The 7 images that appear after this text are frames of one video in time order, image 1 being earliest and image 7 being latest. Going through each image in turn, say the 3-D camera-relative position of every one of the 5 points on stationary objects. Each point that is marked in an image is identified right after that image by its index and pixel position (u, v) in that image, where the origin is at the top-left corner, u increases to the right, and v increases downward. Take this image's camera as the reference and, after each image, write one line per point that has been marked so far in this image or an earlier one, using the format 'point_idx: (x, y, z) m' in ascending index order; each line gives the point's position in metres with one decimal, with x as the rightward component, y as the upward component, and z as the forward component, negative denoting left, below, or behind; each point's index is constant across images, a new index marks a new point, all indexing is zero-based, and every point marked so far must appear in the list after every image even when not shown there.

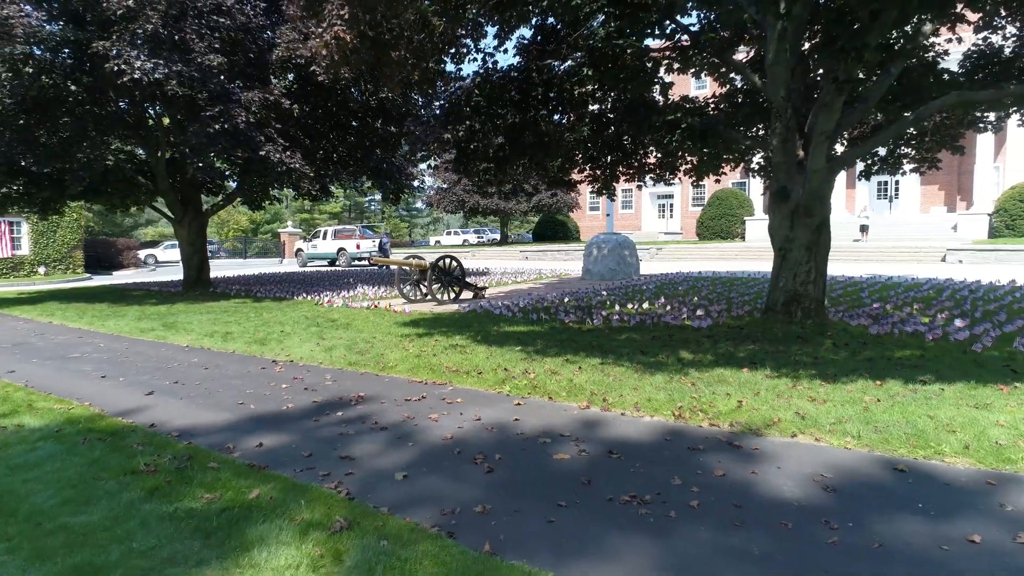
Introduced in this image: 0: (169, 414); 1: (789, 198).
0: (-2.6, -1.0, +4.9) m
1: (+3.1, +1.0, +7.1) m
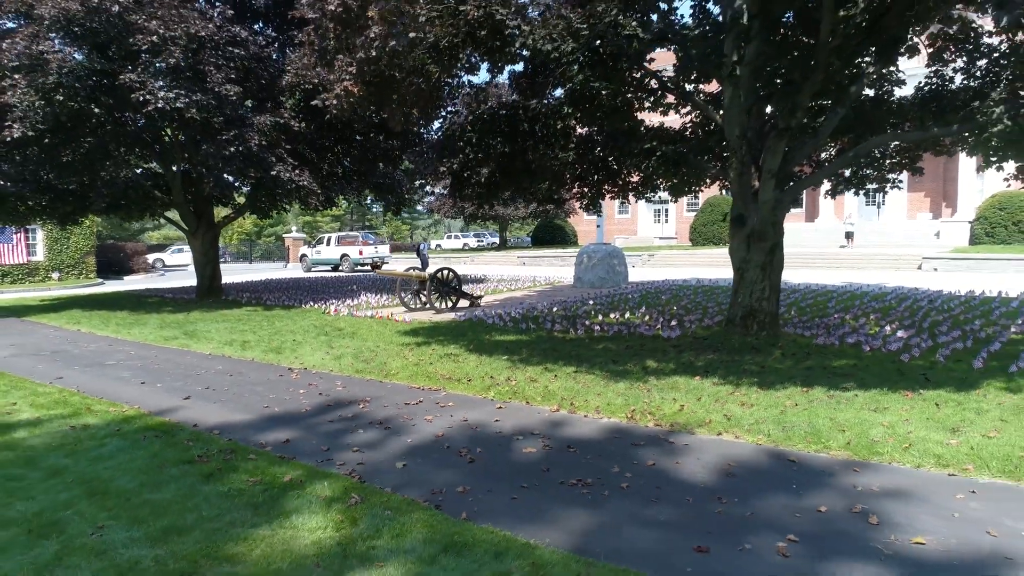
0: (-2.8, -1.2, +5.8) m
1: (+2.9, +0.8, +8.0) m
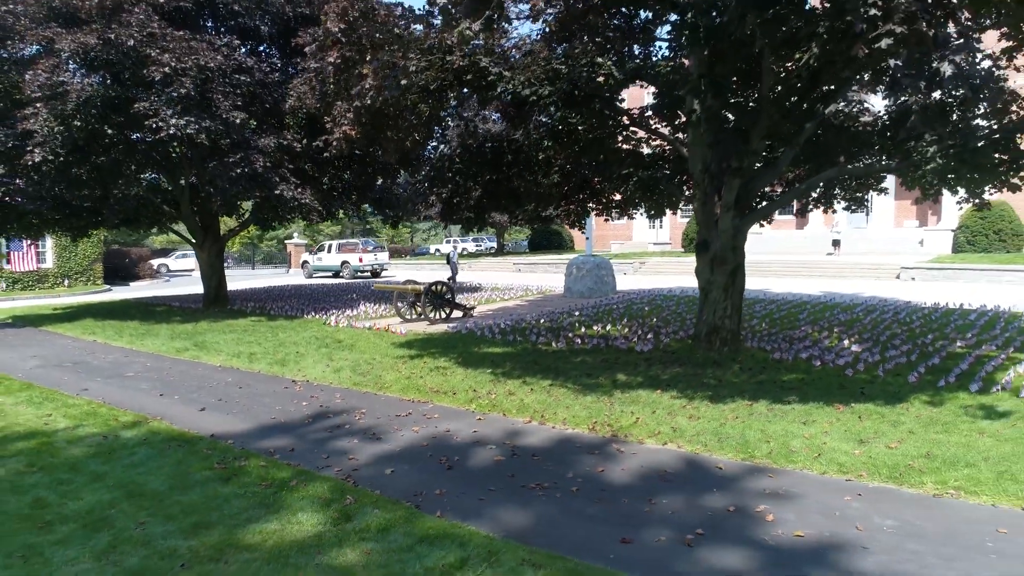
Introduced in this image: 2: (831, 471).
0: (-3.0, -1.4, +6.6) m
1: (+2.7, +0.5, +8.8) m
2: (+2.4, -1.4, +4.8) m
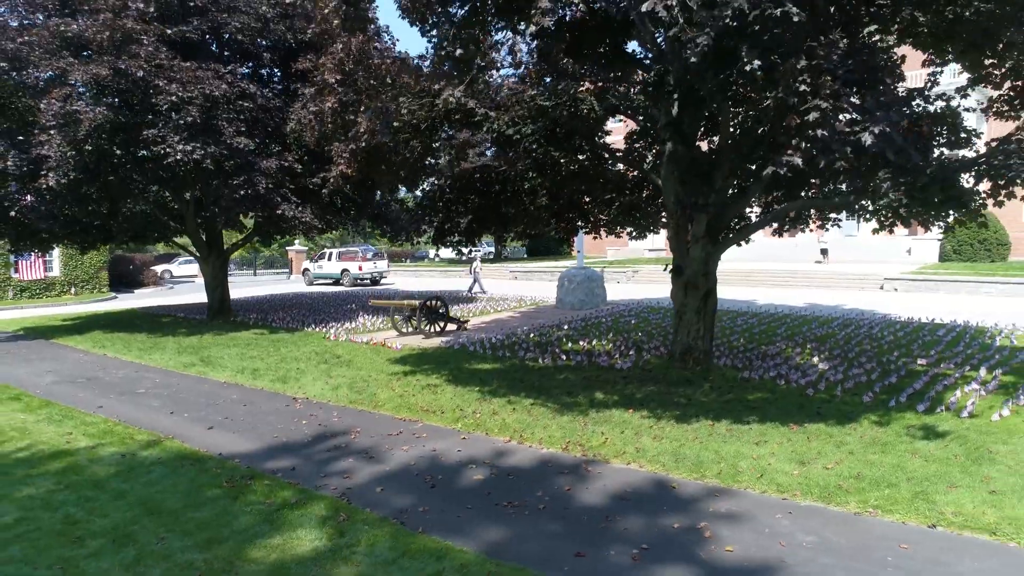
0: (-3.2, -1.8, +7.2) m
1: (+2.5, +0.2, +9.4) m
2: (+2.2, -1.7, +5.4) m
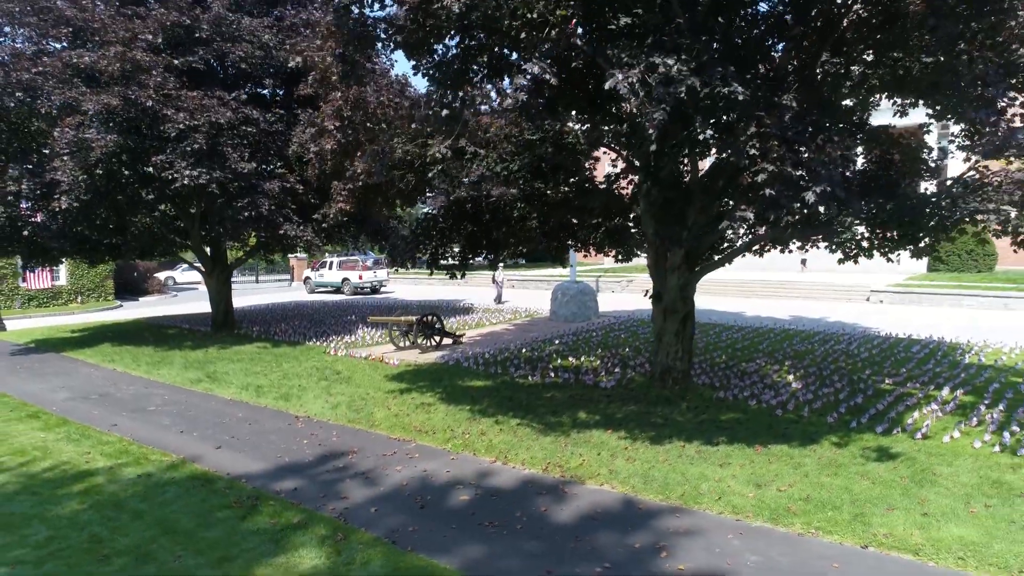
0: (-3.4, -2.2, +7.8) m
1: (+2.3, -0.2, +10.0) m
2: (+2.0, -2.1, +6.0) m
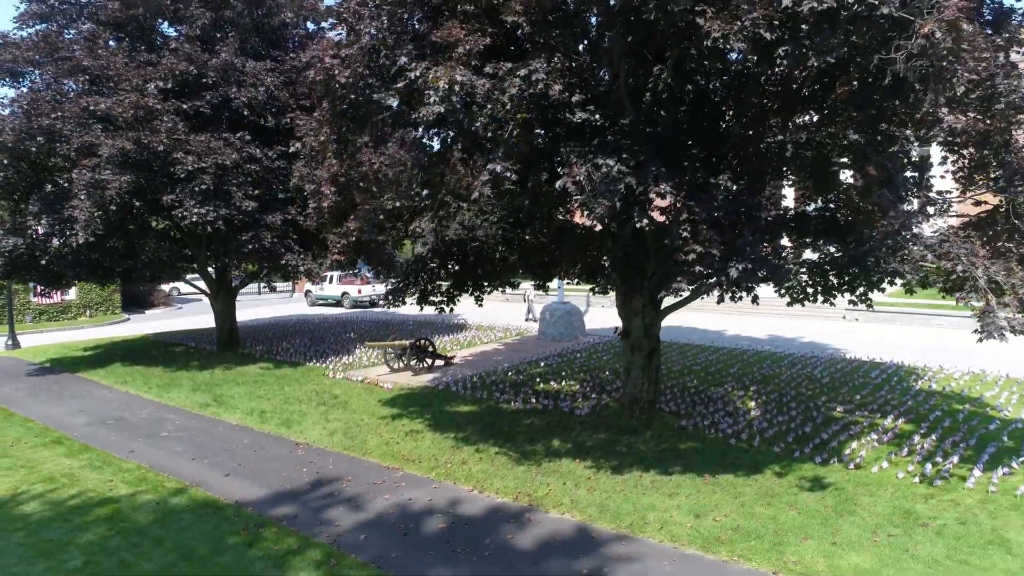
0: (-3.7, -2.8, +8.8) m
1: (+2.0, -0.8, +10.9) m
2: (+1.7, -2.8, +7.0) m
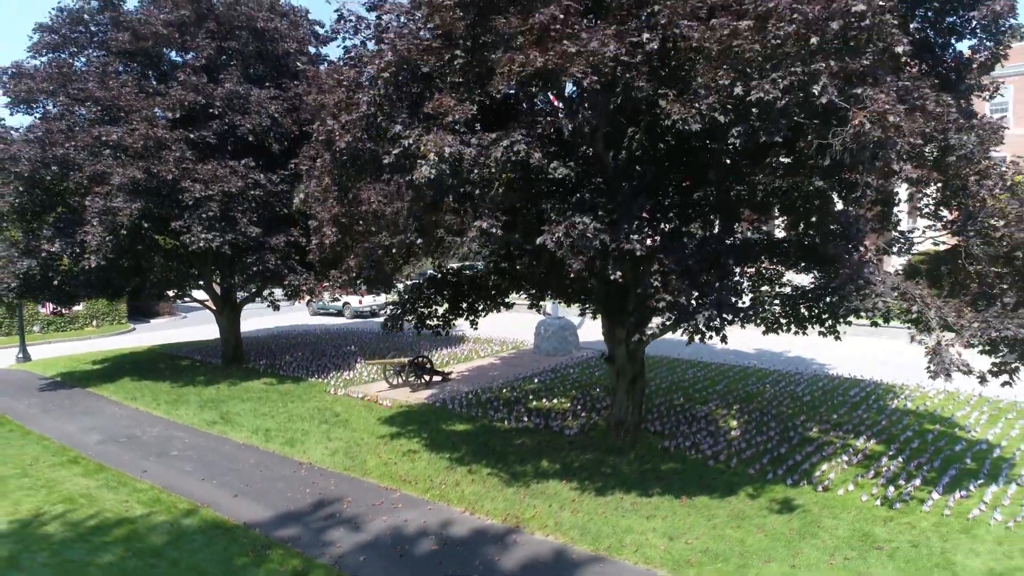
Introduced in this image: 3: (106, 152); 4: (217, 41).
0: (-3.9, -3.3, +9.4) m
1: (+1.9, -1.4, +11.6) m
2: (+1.5, -3.3, +7.6) m
3: (-9.7, +3.2, +15.1) m
4: (-7.6, +6.4, +16.3) m
